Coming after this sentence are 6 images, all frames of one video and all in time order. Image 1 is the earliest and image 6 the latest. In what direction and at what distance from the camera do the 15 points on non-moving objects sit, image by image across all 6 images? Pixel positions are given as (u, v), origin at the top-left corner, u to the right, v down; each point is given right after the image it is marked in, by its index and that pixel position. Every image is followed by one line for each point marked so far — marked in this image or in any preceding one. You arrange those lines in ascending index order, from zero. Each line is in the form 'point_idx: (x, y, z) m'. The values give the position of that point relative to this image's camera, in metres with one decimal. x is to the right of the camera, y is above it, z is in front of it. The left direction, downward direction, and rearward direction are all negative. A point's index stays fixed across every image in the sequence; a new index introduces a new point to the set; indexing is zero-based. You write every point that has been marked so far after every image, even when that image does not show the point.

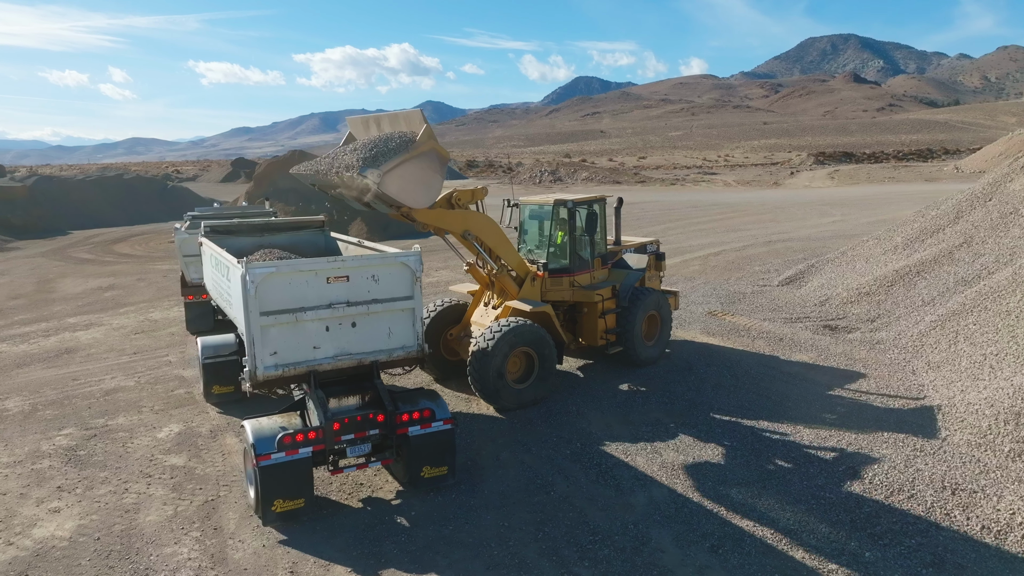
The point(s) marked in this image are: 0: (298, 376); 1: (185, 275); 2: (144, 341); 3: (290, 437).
0: (-1.6, -0.7, +5.2) m
1: (-4.8, +0.2, +10.4) m
2: (-5.5, -0.8, +10.6) m
3: (-1.5, -1.0, +4.9) m
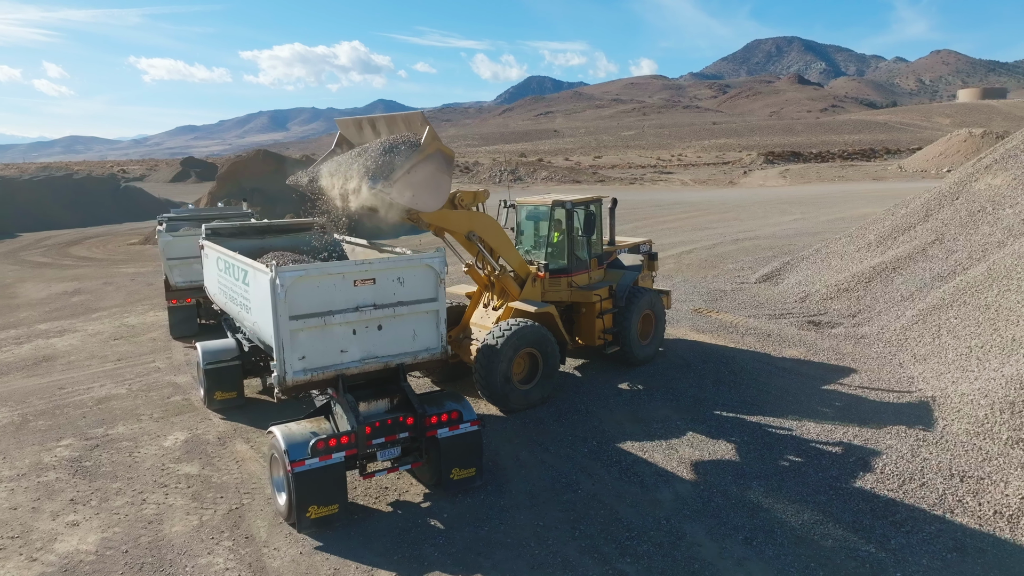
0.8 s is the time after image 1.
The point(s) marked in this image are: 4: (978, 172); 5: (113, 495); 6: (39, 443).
0: (-1.4, -0.7, +5.2) m
1: (-4.9, +0.1, +10.2) m
2: (-5.6, -0.9, +10.3) m
3: (-1.3, -1.0, +4.8) m
4: (+8.1, +2.0, +12.3) m
5: (-3.1, -1.6, +5.4) m
6: (-4.4, -1.4, +6.5) m
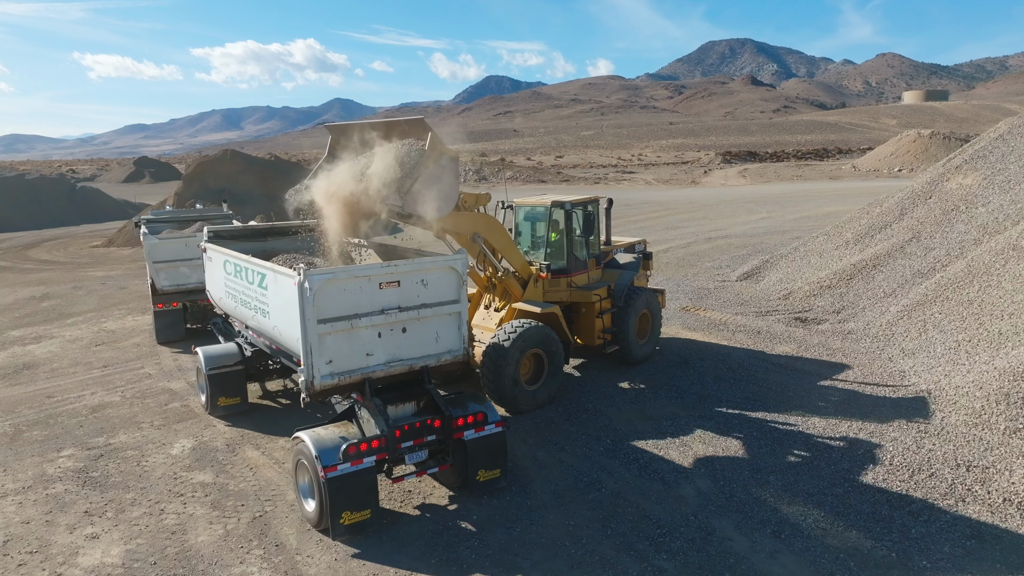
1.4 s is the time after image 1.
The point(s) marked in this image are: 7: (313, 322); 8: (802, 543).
0: (-1.2, -0.7, +5.1) m
1: (-5.0, +0.1, +9.9) m
2: (-5.7, -0.9, +10.0) m
3: (-1.1, -1.1, +4.8) m
4: (+7.9, +2.1, +12.8) m
5: (-2.9, -1.6, +5.3) m
6: (-4.2, -1.5, +6.3) m
7: (-1.4, -0.2, +4.8) m
8: (+2.0, -1.7, +4.8) m
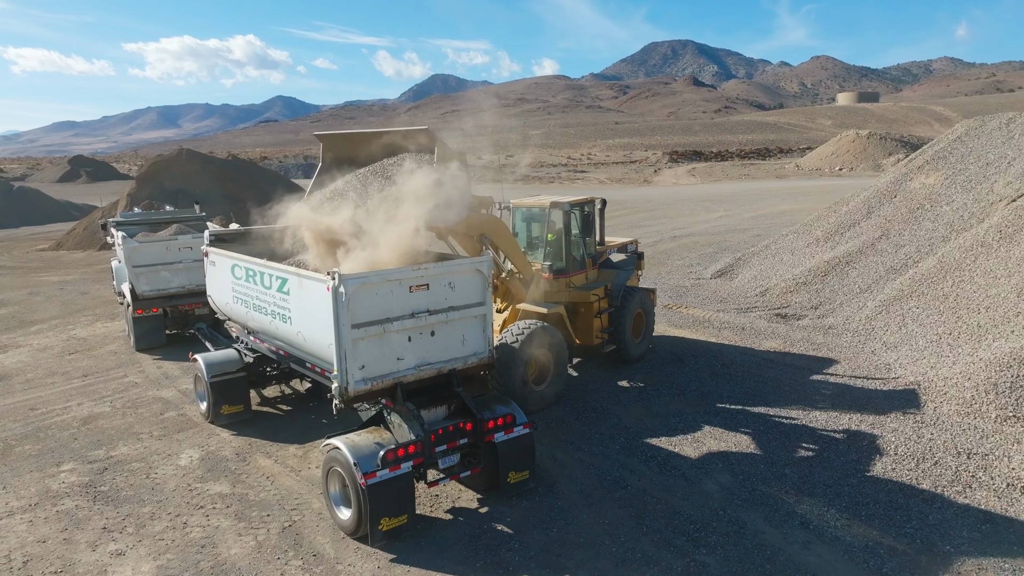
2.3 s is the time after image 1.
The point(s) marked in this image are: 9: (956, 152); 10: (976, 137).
0: (-0.9, -0.7, +5.1) m
1: (-5.1, 0.0, +9.6) m
2: (-5.8, -1.0, +9.6) m
3: (-0.8, -1.1, +4.7) m
4: (+7.5, +2.2, +13.4) m
5: (-2.6, -1.7, +5.1) m
6: (-4.0, -1.5, +6.0) m
7: (-1.1, -0.3, +4.8) m
8: (+2.2, -1.7, +4.9) m
9: (+8.1, +2.5, +13.0) m
10: (+8.6, +2.8, +13.1) m
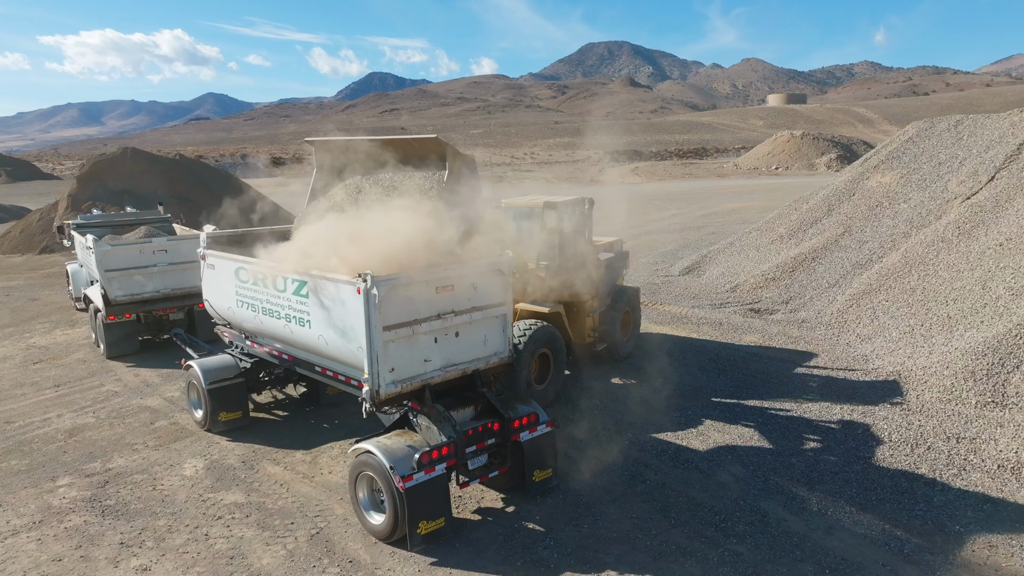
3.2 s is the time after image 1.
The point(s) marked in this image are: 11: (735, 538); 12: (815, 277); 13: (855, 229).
0: (-0.7, -0.7, +5.0) m
1: (-5.3, -0.1, +9.2) m
2: (-5.9, -1.1, +9.2) m
3: (-0.6, -1.1, +4.7) m
4: (+7.0, +2.3, +14.0) m
5: (-2.4, -1.7, +4.9) m
6: (-3.9, -1.6, +5.7) m
7: (-0.9, -0.3, +4.7) m
8: (+2.4, -1.7, +5.2) m
9: (+7.6, +2.6, +13.6) m
10: (+8.1, +2.9, +13.8) m
11: (+1.5, -1.7, +4.8) m
12: (+5.1, +0.2, +11.8) m
13: (+6.1, +1.0, +12.5) m
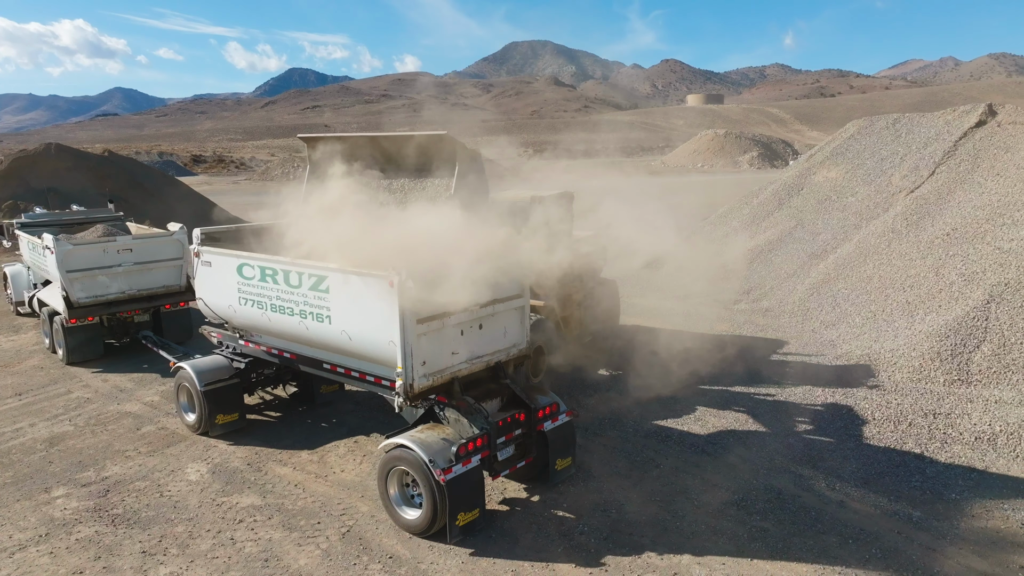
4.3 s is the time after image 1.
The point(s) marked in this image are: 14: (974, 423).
0: (-0.5, -0.7, +5.0) m
1: (-5.5, -0.1, +8.7) m
2: (-6.1, -1.1, +8.6) m
3: (-0.3, -1.0, +4.7) m
4: (+6.2, +2.5, +14.6) m
5: (-2.2, -1.7, +4.8) m
6: (-3.7, -1.6, +5.4) m
7: (-0.7, -0.2, +4.7) m
8: (+2.6, -1.6, +5.5) m
9: (+6.9, +2.8, +14.4) m
10: (+7.3, +3.2, +14.6) m
11: (+1.7, -1.6, +5.1) m
12: (+4.5, +0.3, +12.3) m
13: (+5.5, +1.2, +13.1) m
14: (+4.3, -1.3, +6.6) m
